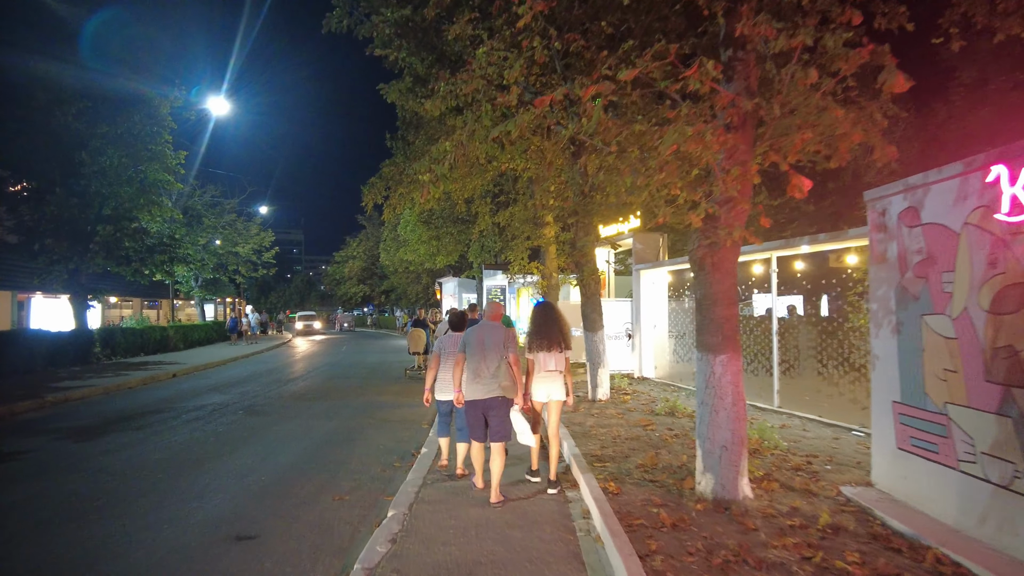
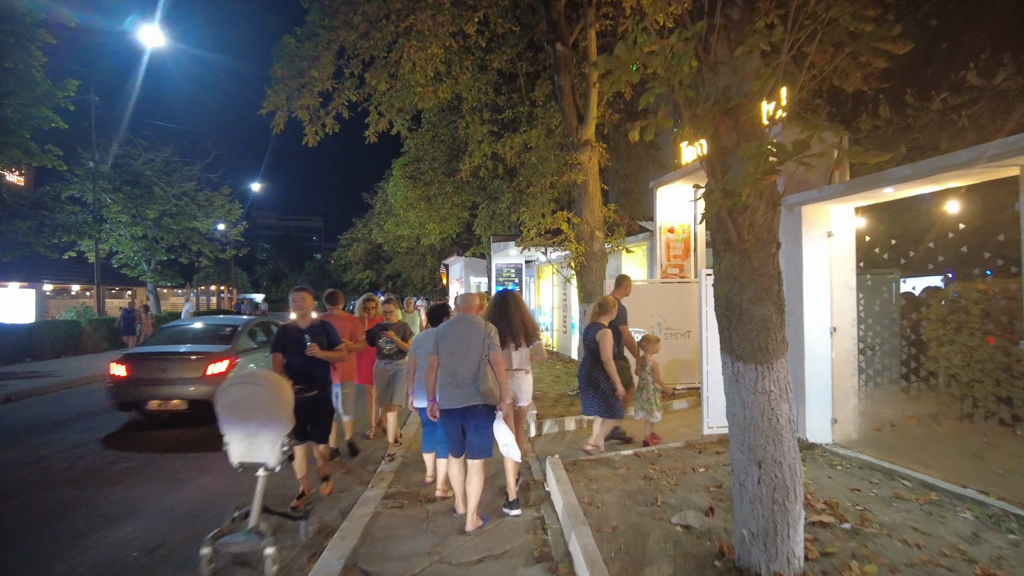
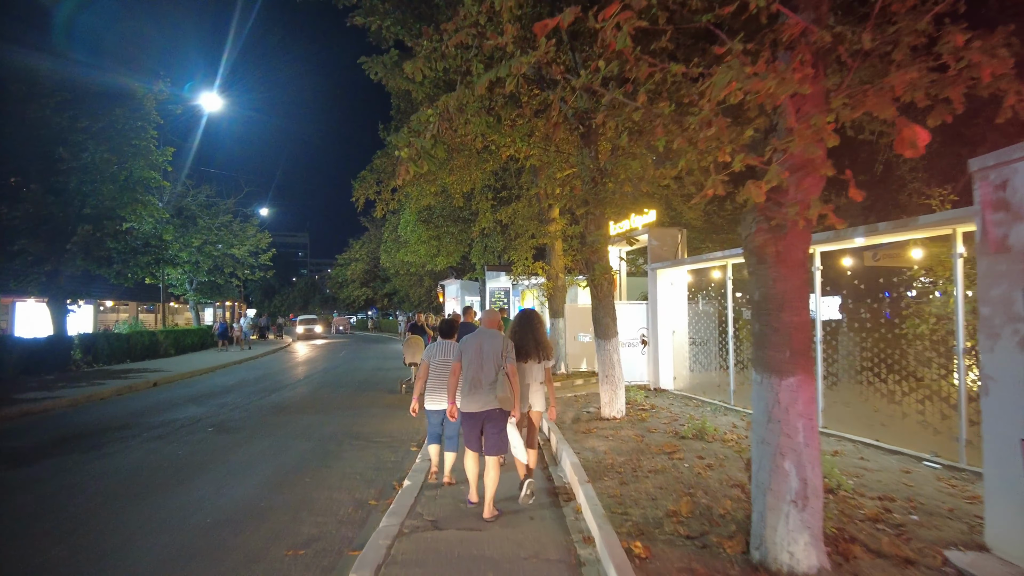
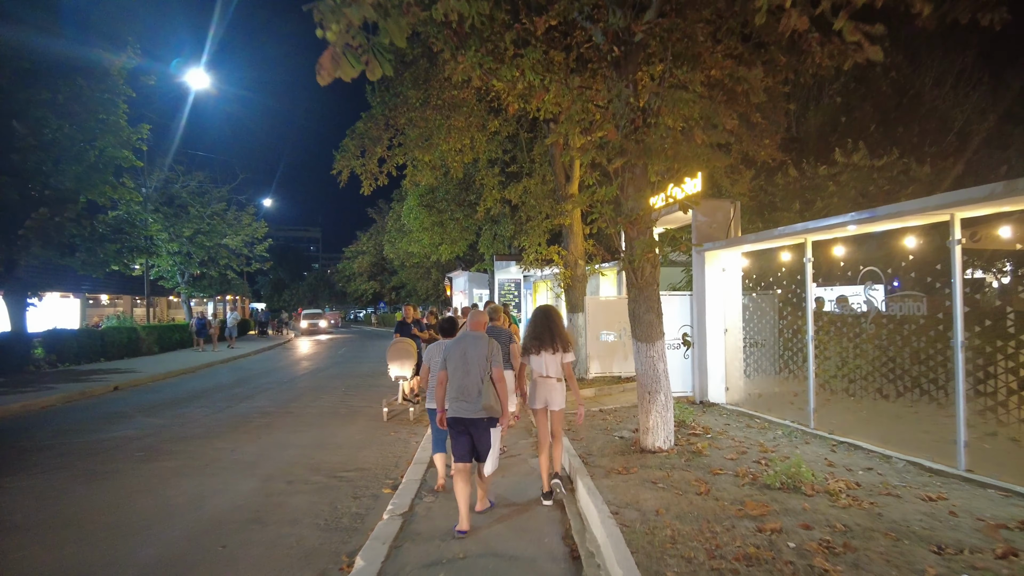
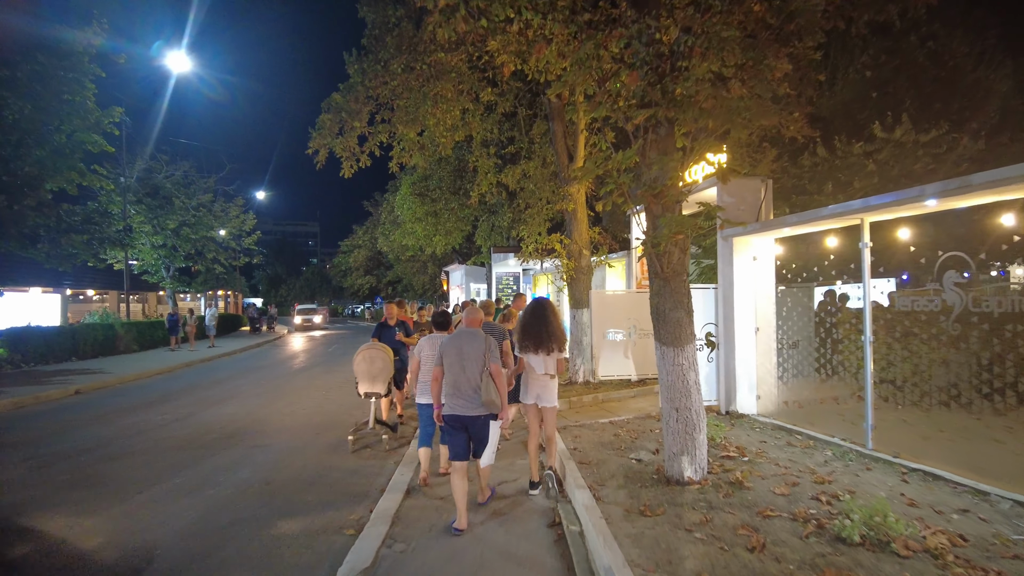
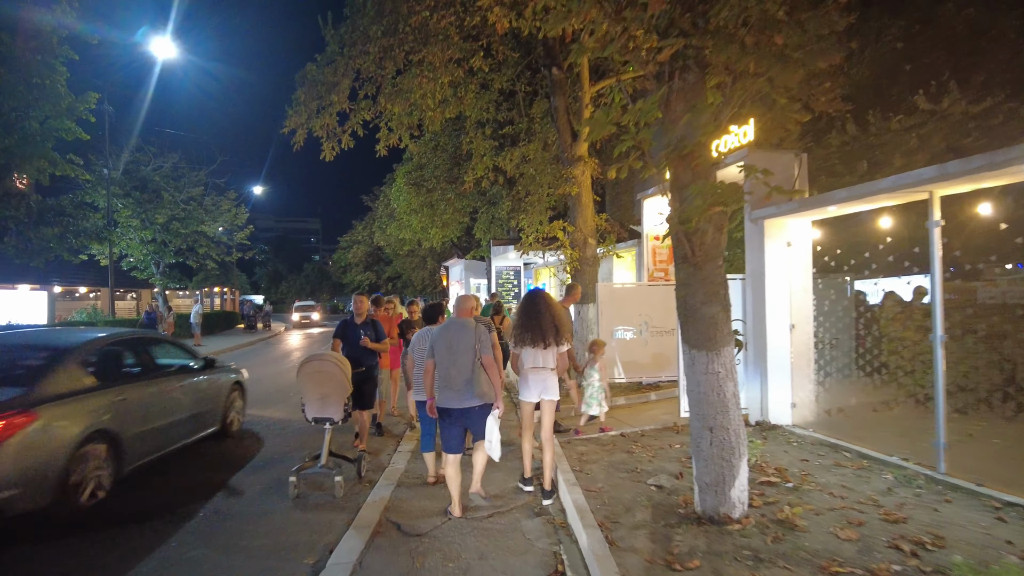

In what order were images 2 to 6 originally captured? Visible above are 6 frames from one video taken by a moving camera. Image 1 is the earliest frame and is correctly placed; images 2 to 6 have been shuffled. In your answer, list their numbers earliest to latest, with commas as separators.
3, 4, 5, 6, 2
